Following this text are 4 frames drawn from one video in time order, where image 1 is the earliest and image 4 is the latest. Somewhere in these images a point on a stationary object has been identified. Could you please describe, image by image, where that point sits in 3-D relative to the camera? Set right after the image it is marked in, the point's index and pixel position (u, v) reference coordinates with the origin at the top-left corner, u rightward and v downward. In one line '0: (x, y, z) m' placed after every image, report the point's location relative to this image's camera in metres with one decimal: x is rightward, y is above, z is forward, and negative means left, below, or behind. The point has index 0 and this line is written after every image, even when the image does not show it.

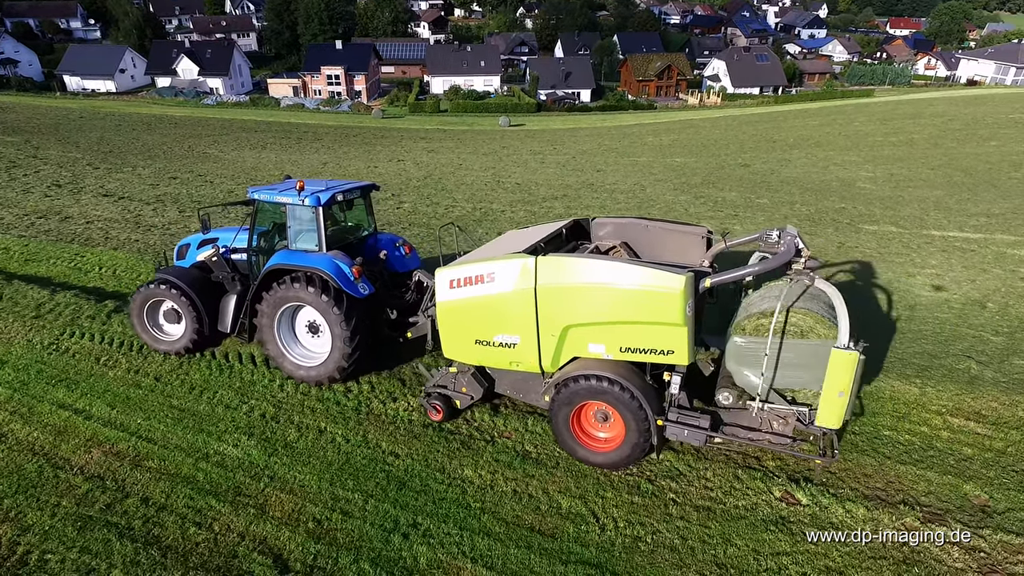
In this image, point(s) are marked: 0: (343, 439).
0: (-1.5, -1.3, +5.5) m
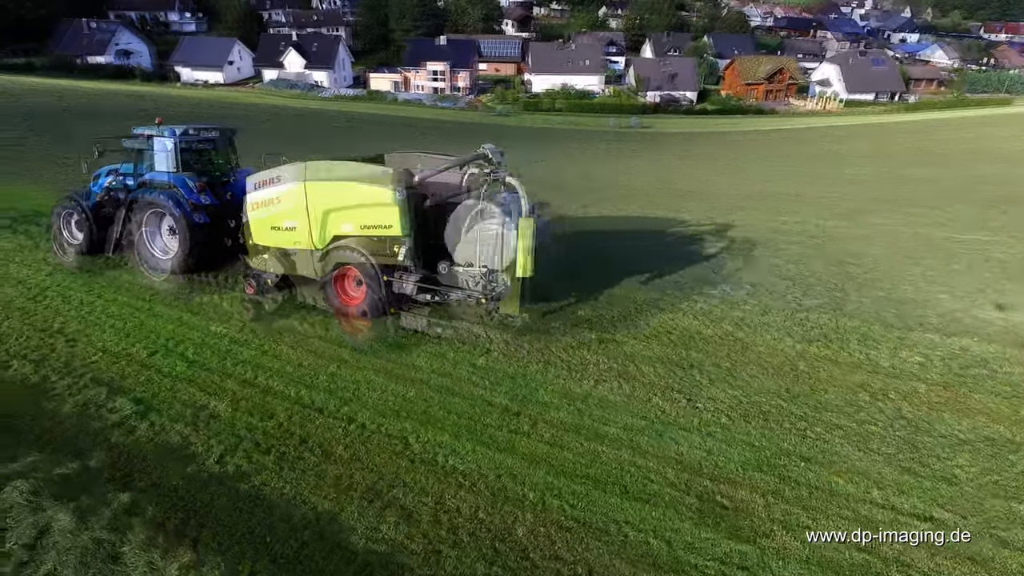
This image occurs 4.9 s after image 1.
0: (+2.1, -1.7, +4.3) m
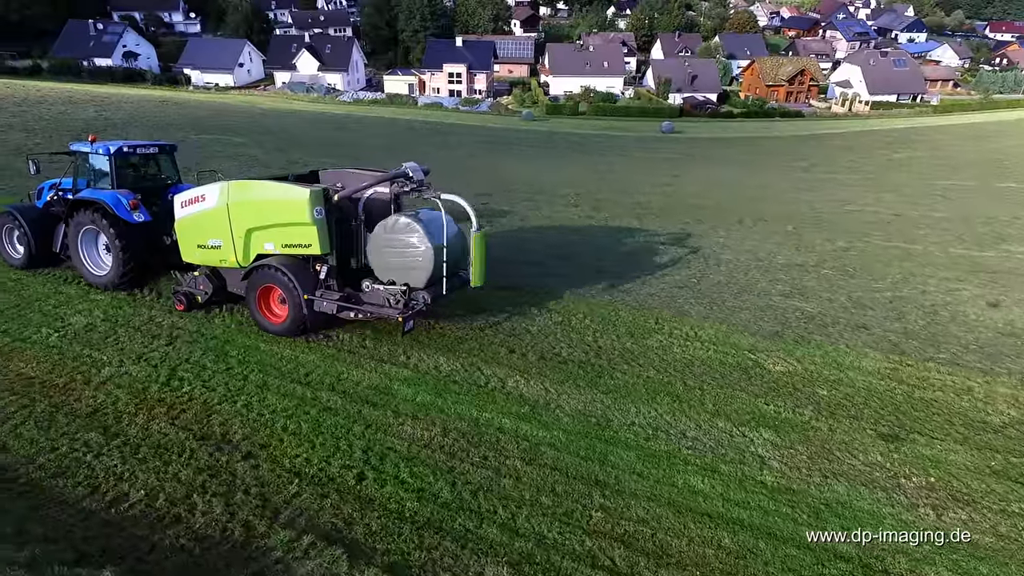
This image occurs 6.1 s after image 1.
0: (+4.7, -2.5, +2.9) m
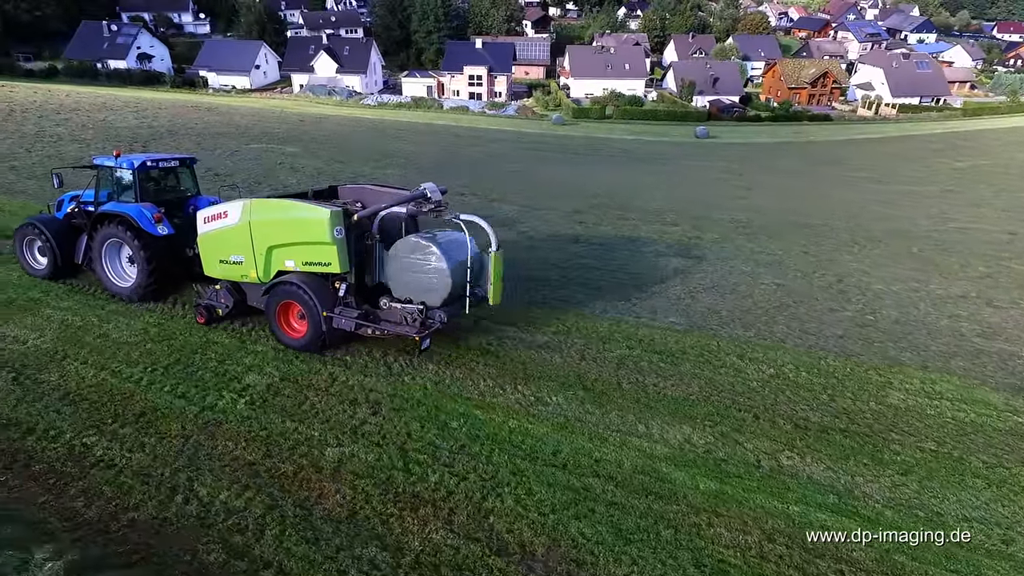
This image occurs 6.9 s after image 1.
0: (+7.3, -3.1, +2.1) m
